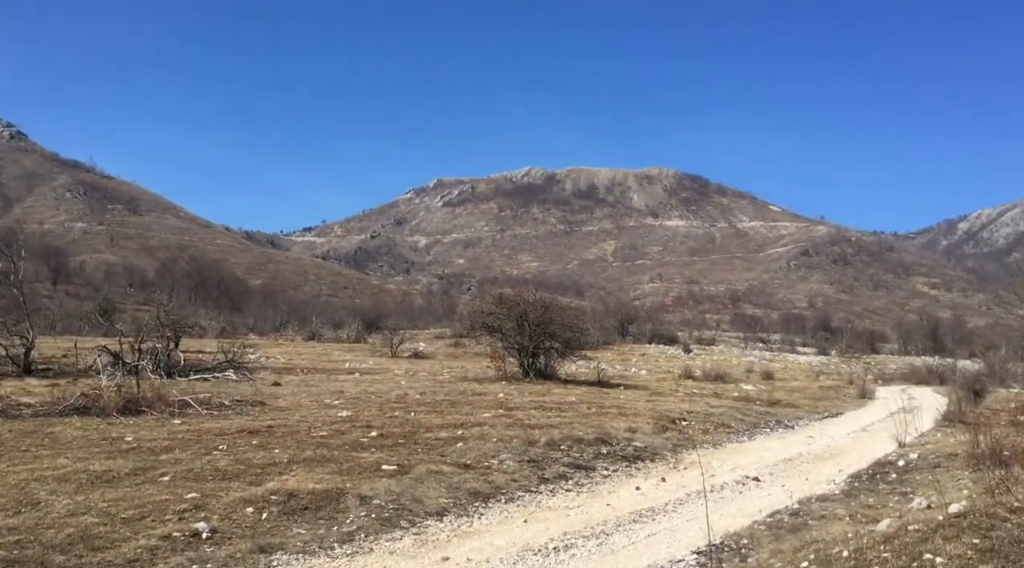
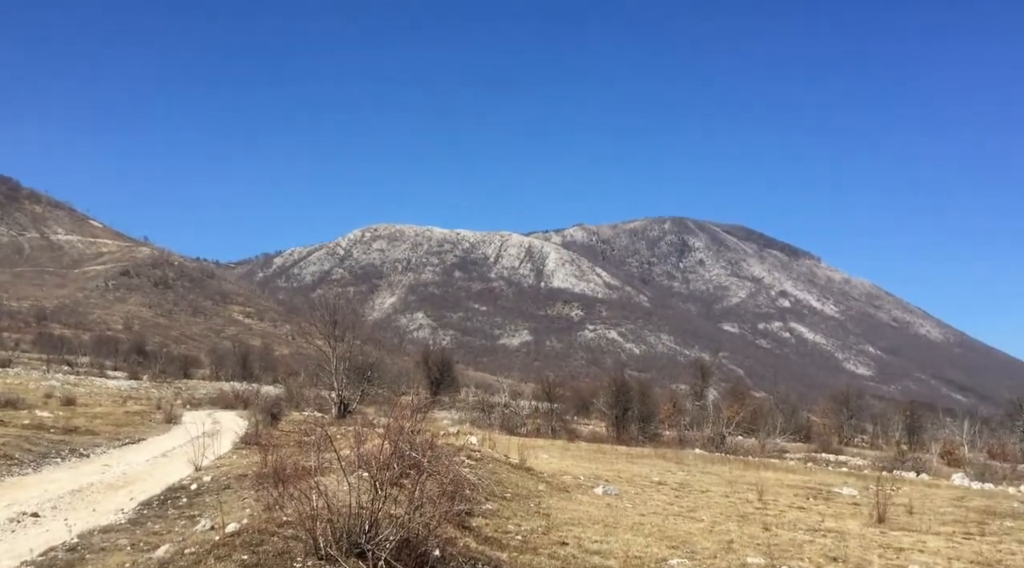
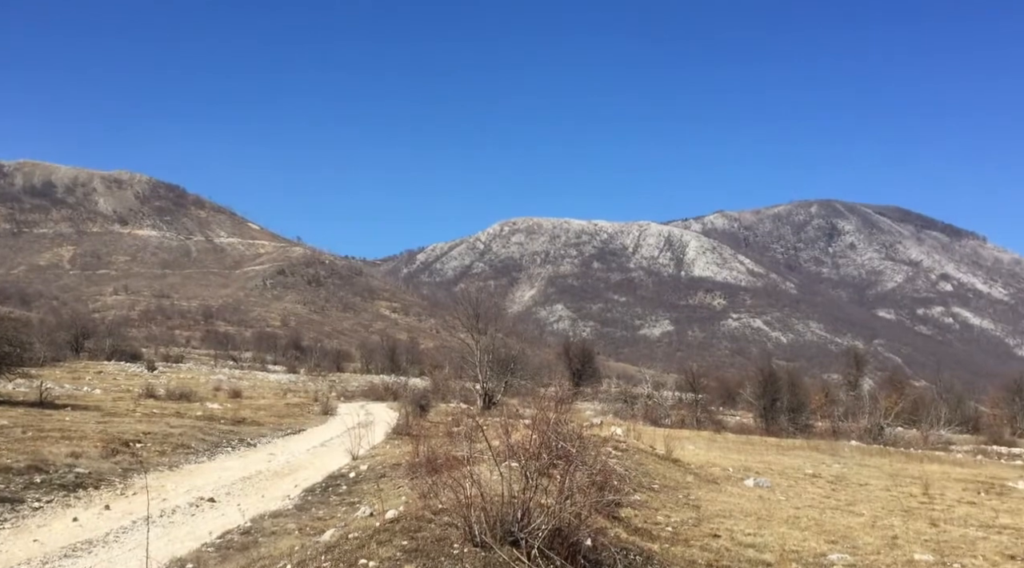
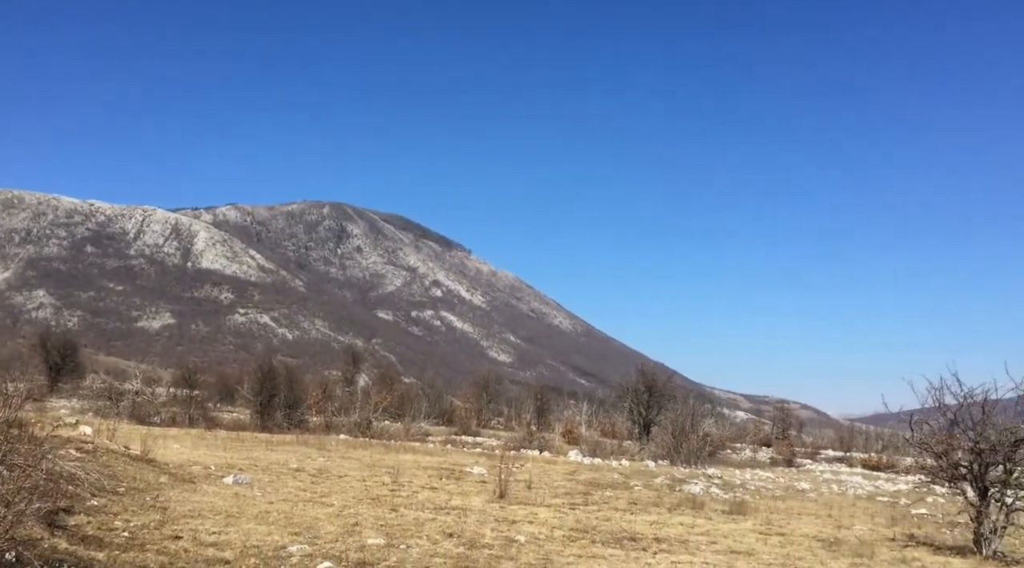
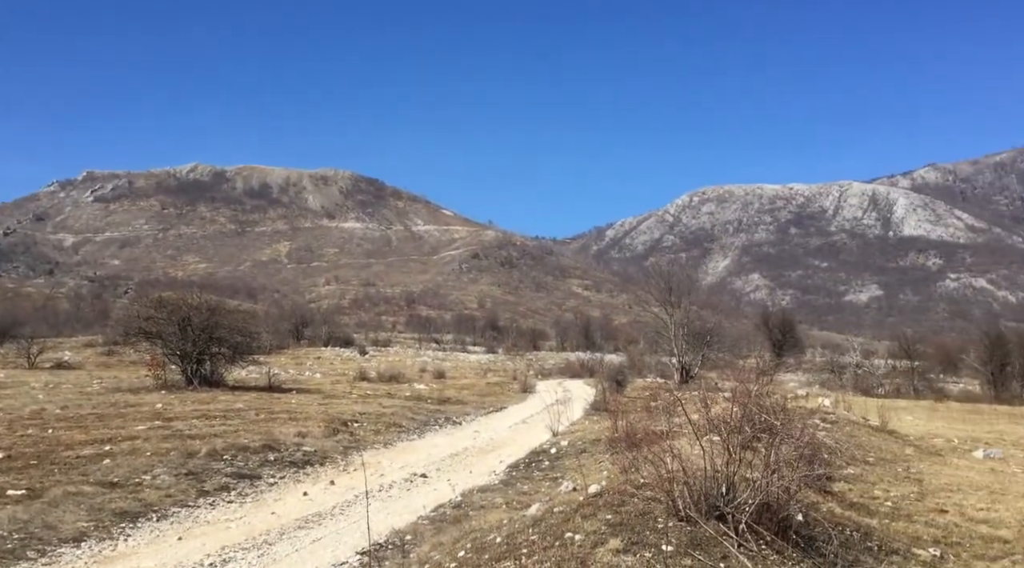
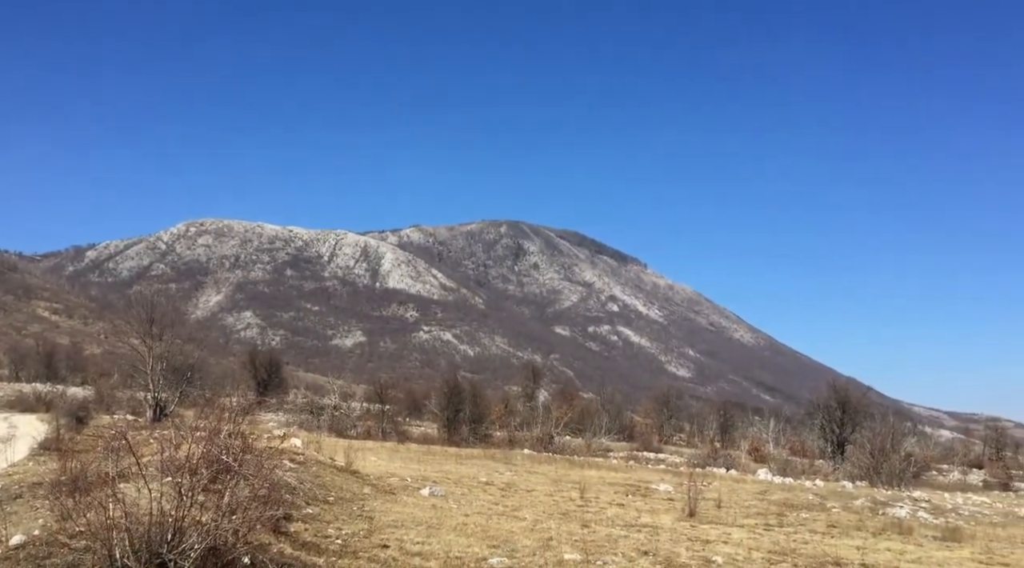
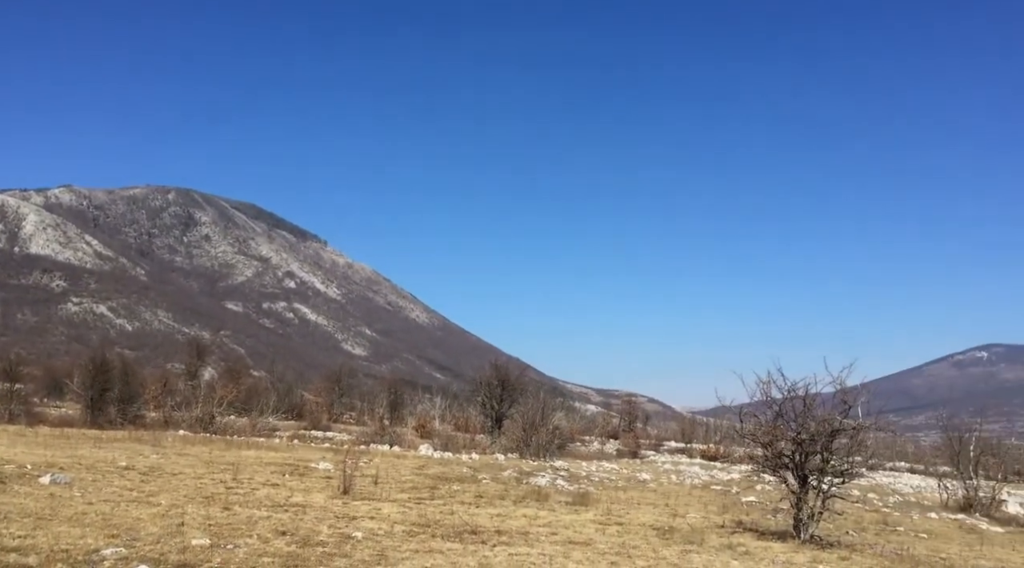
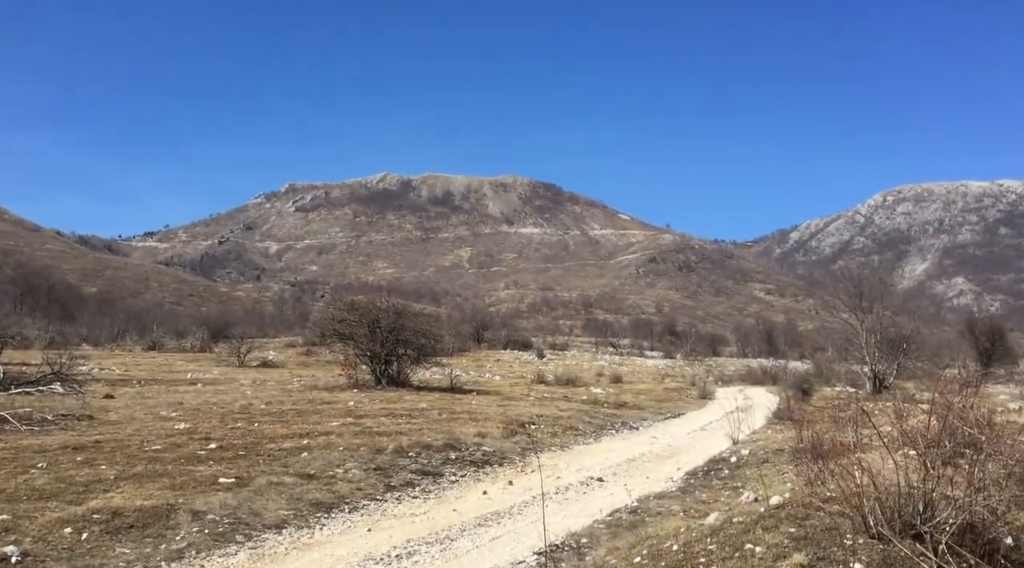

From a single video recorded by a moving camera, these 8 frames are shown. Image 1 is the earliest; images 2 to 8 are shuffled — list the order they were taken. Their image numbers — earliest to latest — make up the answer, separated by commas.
8, 5, 3, 2, 6, 4, 7
